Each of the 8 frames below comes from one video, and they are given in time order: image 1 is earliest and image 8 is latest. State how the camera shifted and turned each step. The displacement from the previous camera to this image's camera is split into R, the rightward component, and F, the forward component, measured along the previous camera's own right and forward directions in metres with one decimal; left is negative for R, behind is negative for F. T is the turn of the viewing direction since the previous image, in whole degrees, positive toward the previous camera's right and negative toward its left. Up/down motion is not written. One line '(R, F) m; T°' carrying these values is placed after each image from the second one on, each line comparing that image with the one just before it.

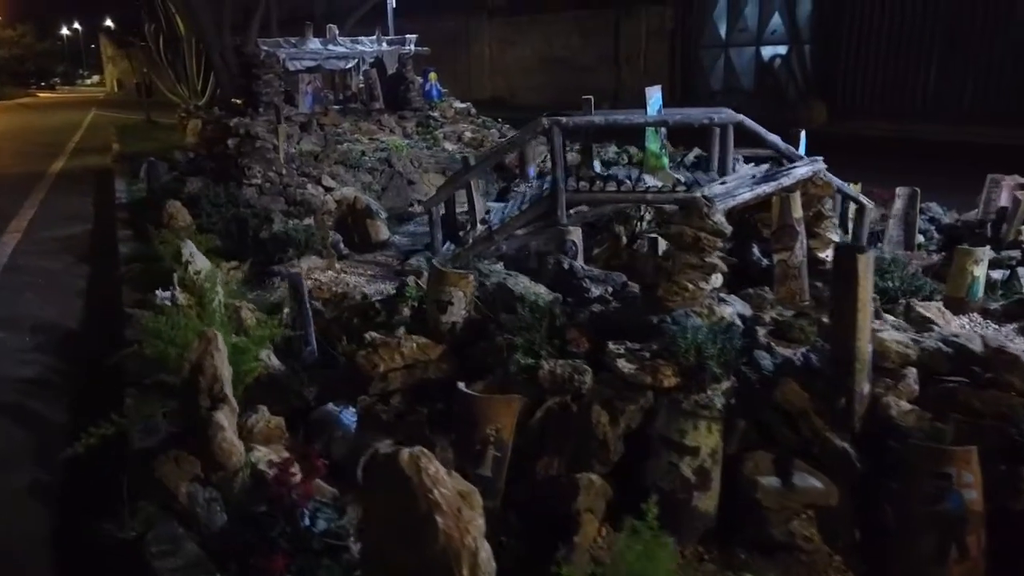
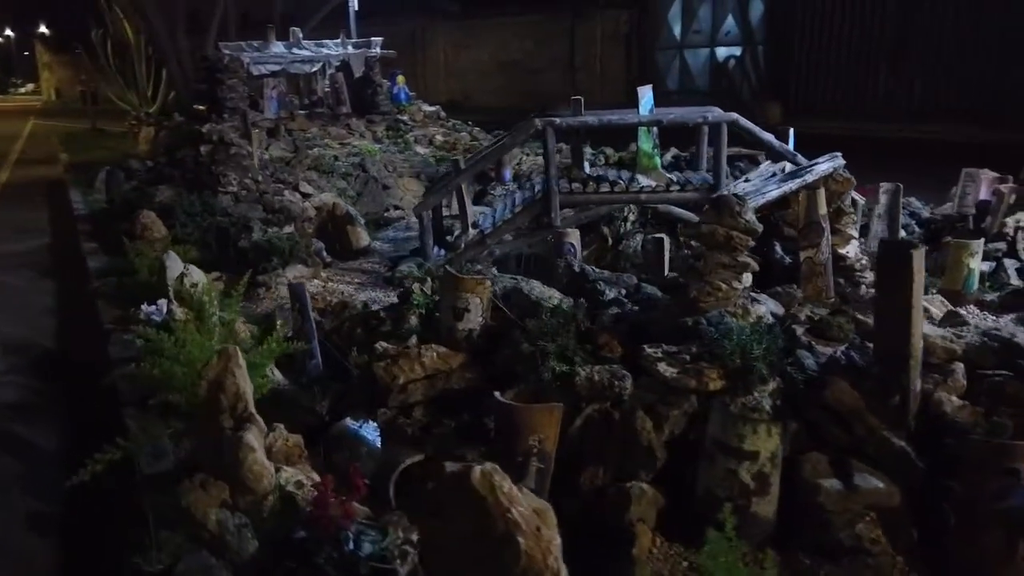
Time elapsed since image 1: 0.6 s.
(-0.4, +0.1) m; +3°
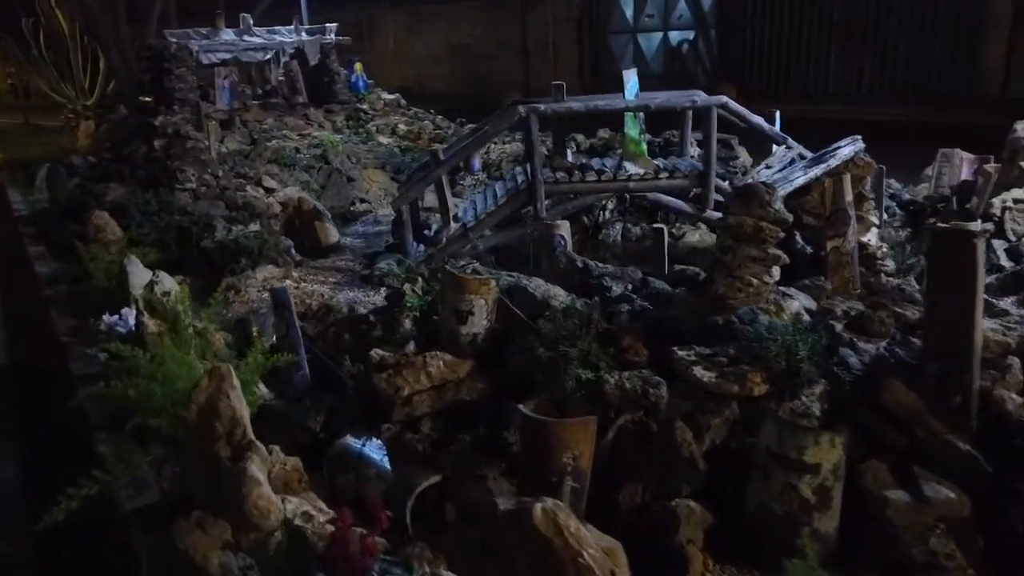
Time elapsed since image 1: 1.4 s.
(-0.3, +0.3) m; +3°
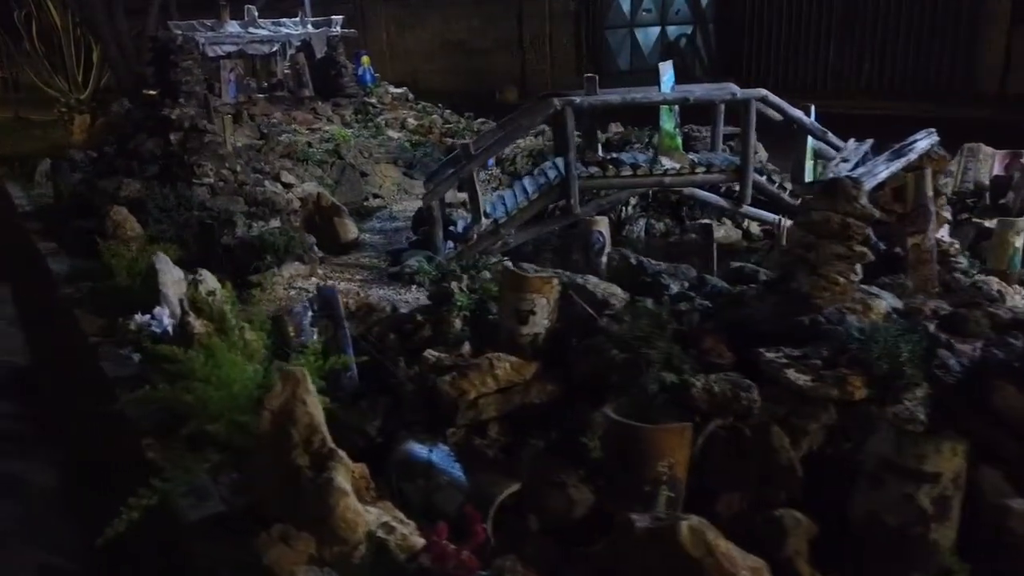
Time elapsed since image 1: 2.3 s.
(-0.4, +0.2) m; +1°
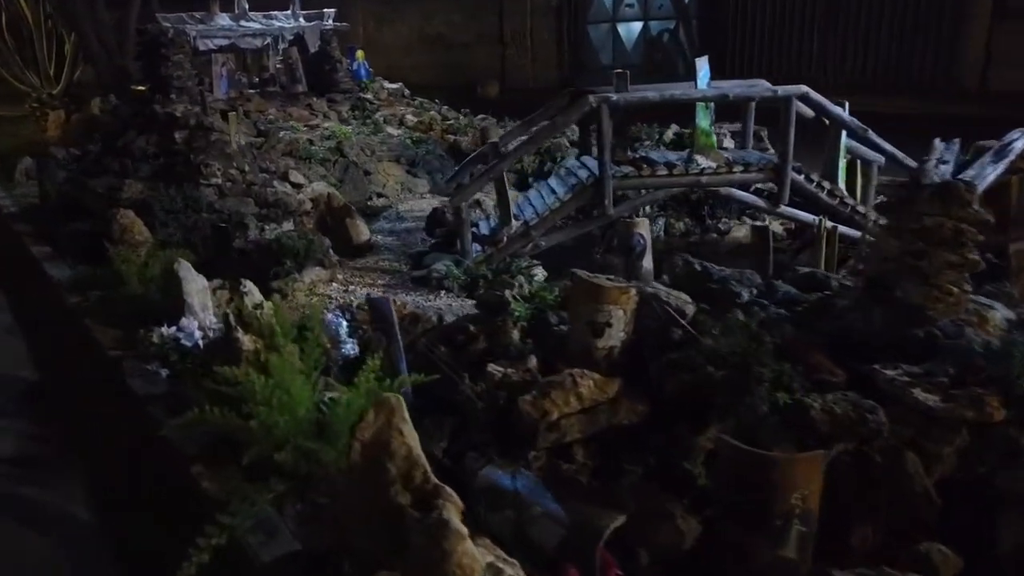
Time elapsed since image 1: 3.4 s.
(-0.5, +0.3) m; +2°
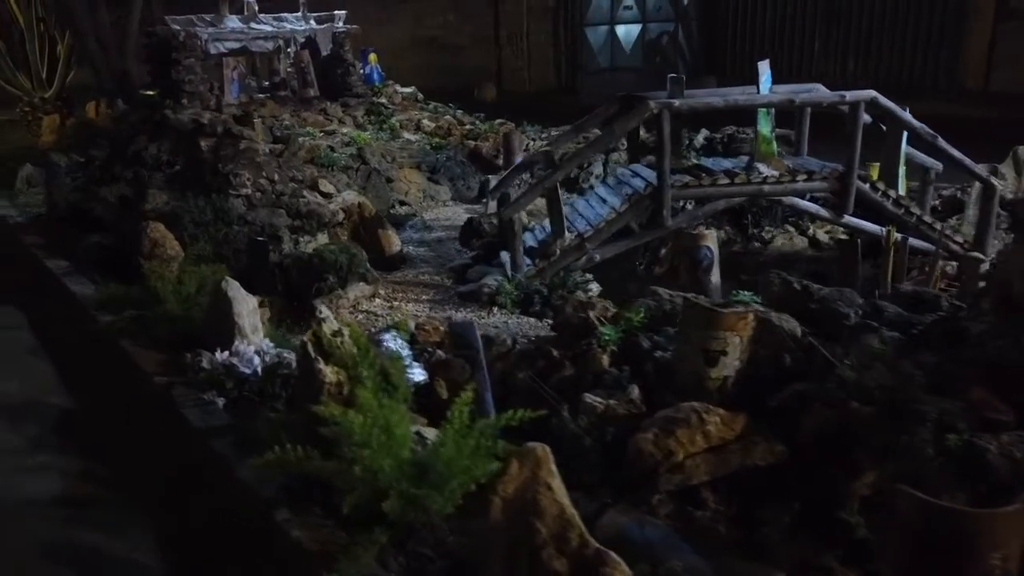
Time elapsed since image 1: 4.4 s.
(-0.6, +0.3) m; +1°
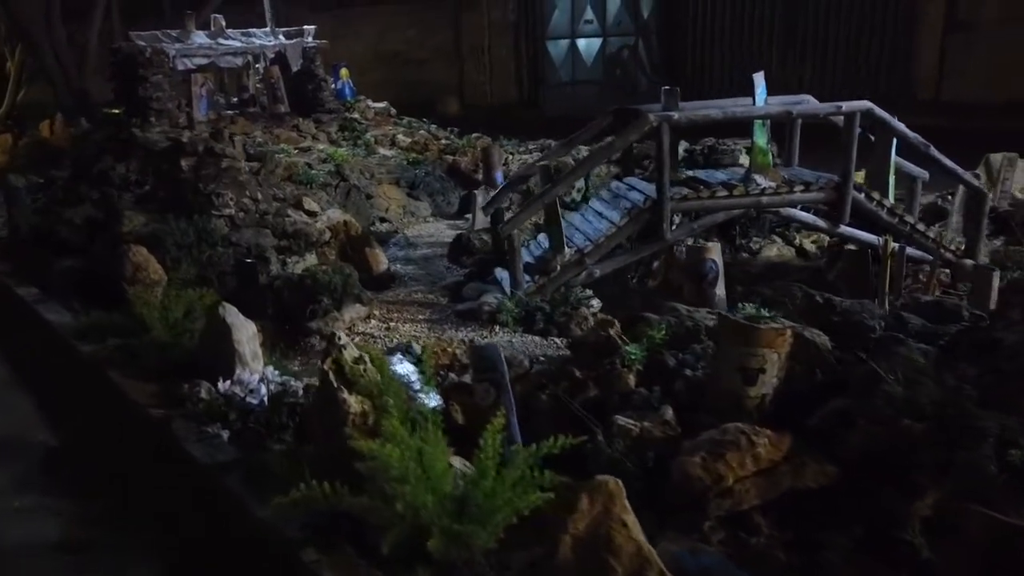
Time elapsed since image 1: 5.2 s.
(-0.3, +0.1) m; +3°
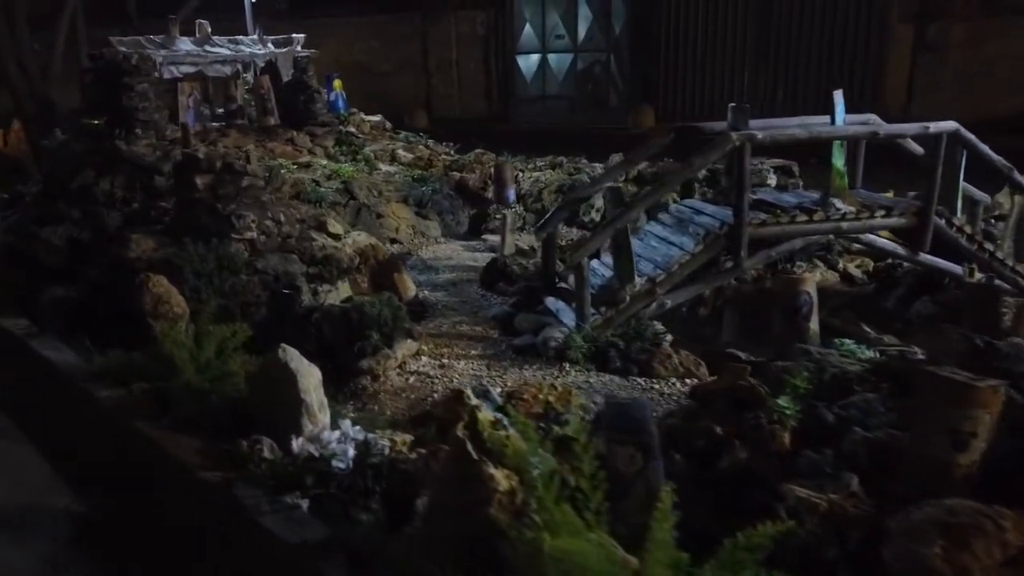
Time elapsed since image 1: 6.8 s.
(-0.9, +0.6) m; +4°
